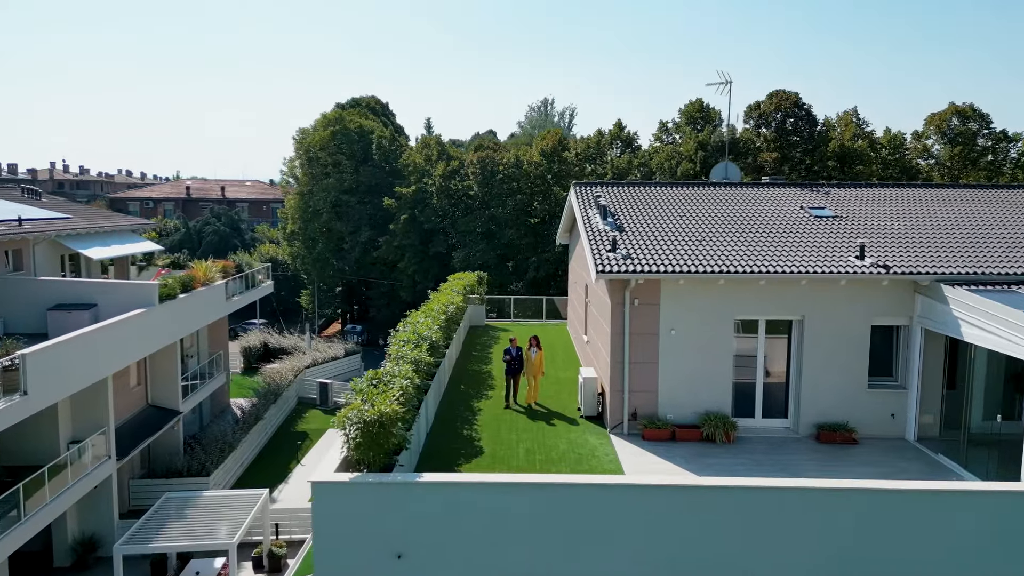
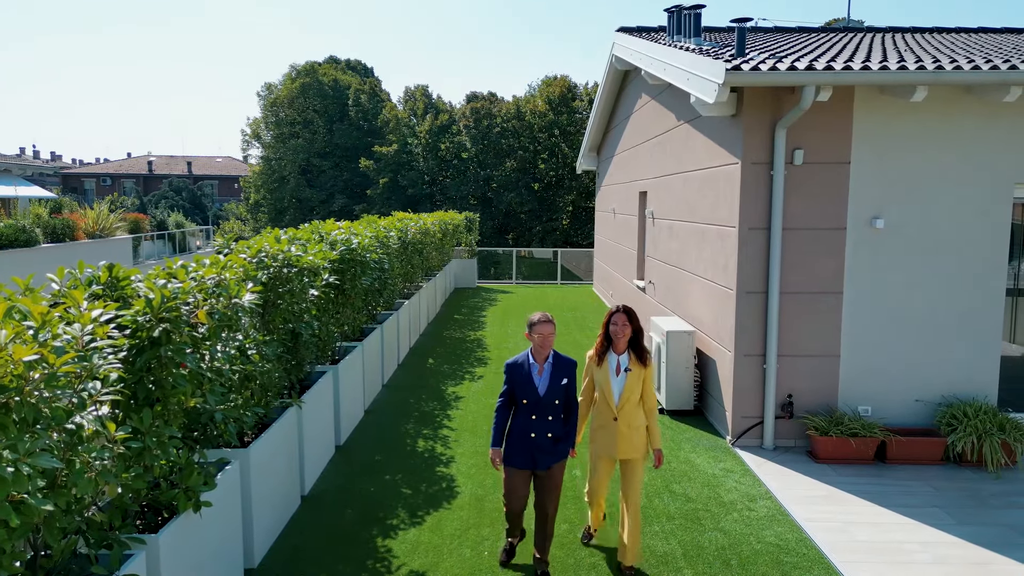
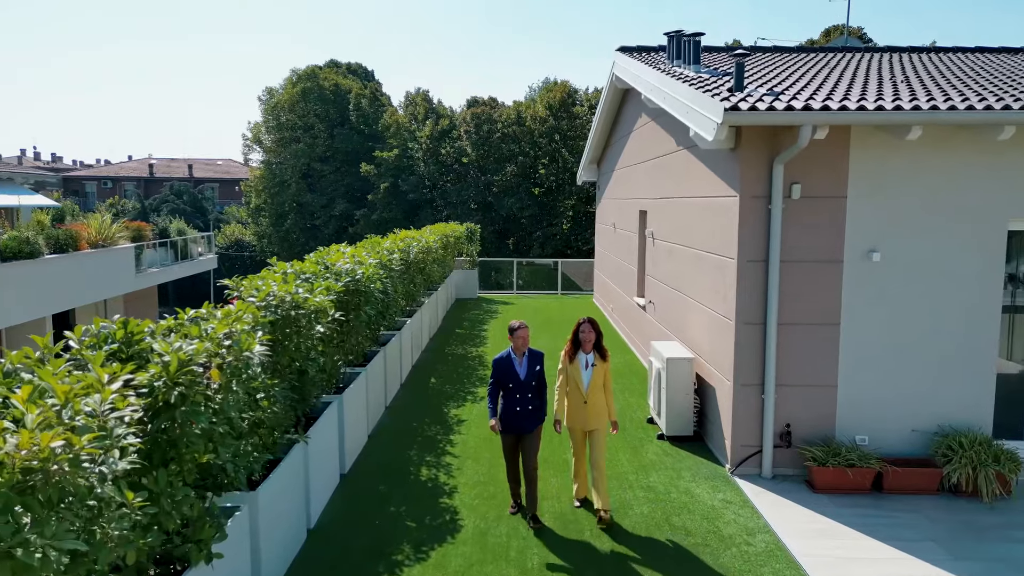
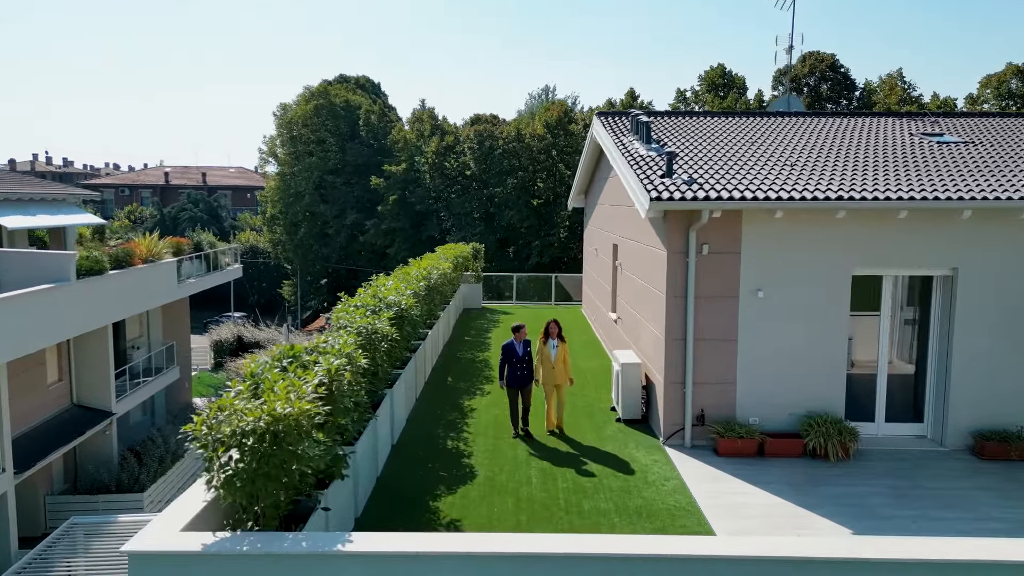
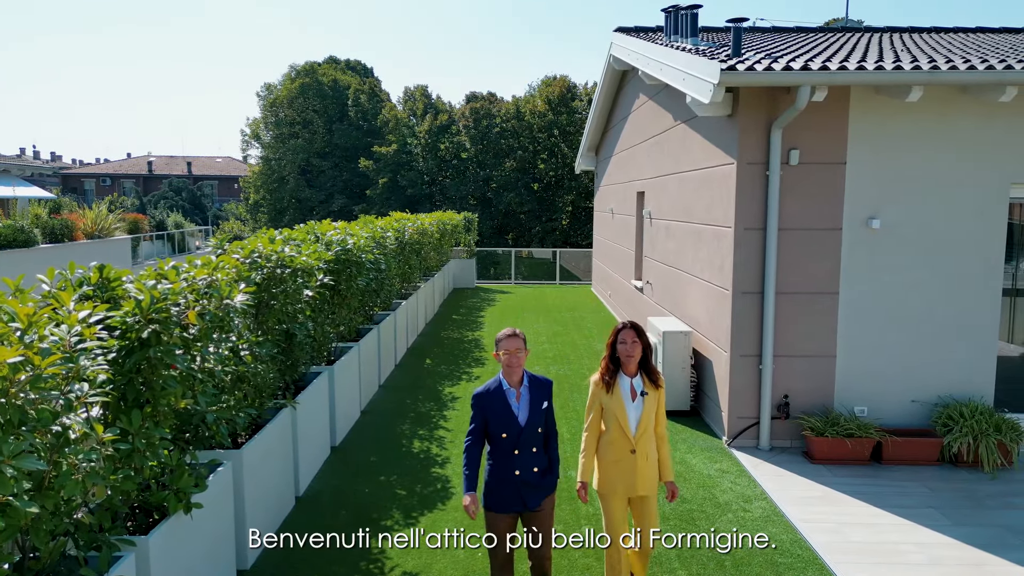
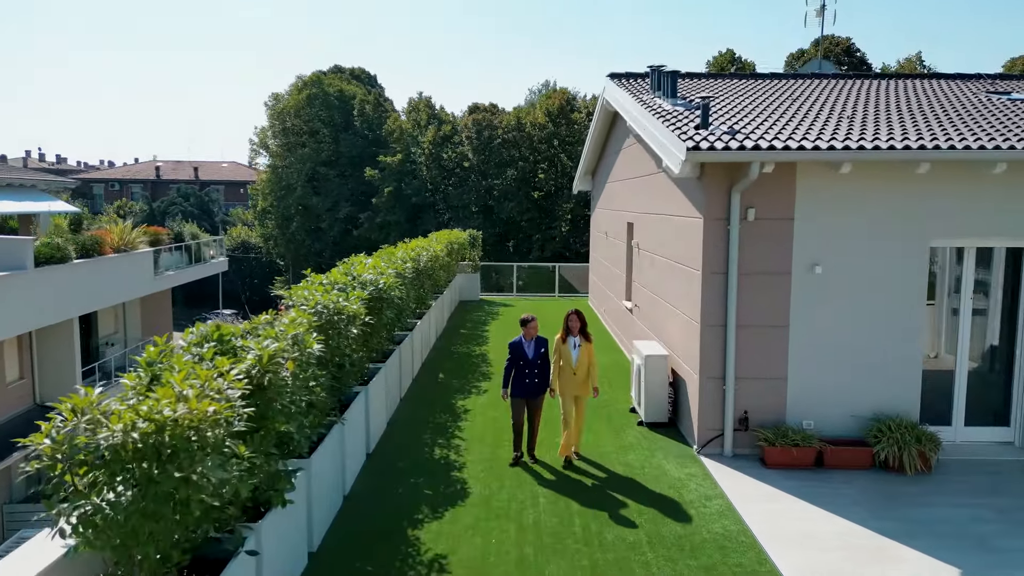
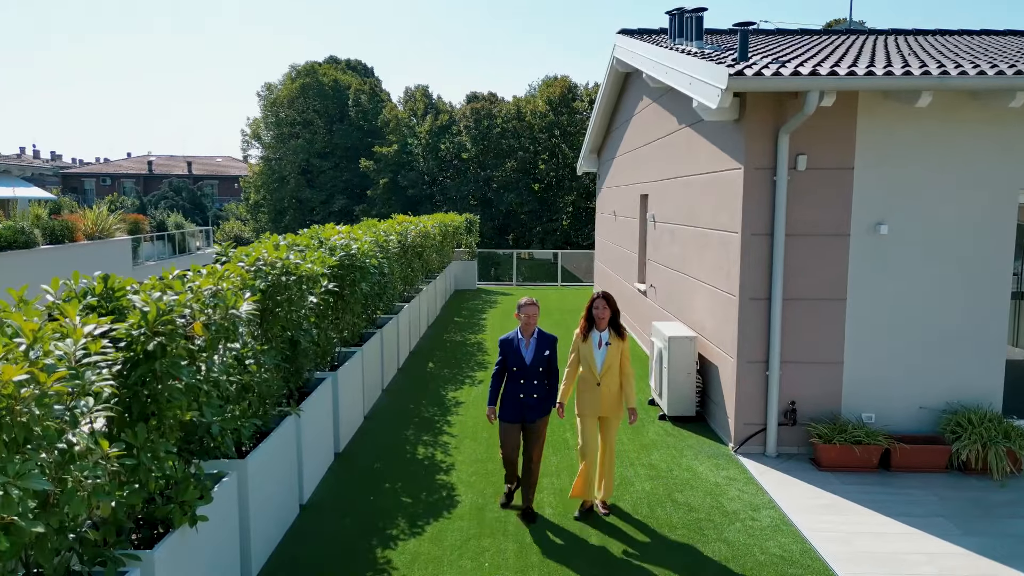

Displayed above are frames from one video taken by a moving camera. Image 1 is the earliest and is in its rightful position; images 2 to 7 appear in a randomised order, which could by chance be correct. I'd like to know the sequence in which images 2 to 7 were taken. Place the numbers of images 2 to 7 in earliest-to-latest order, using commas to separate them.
4, 6, 3, 7, 2, 5
